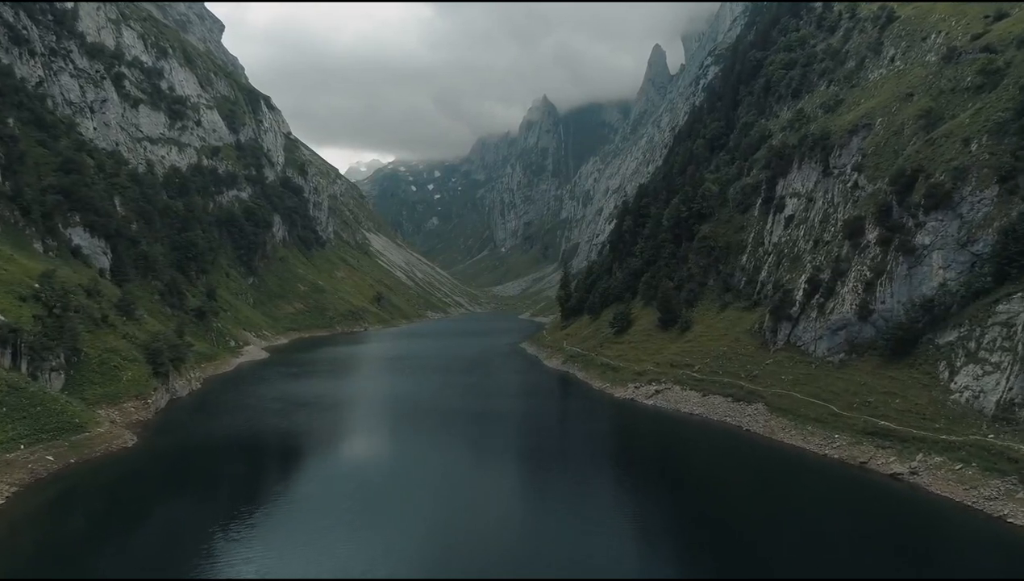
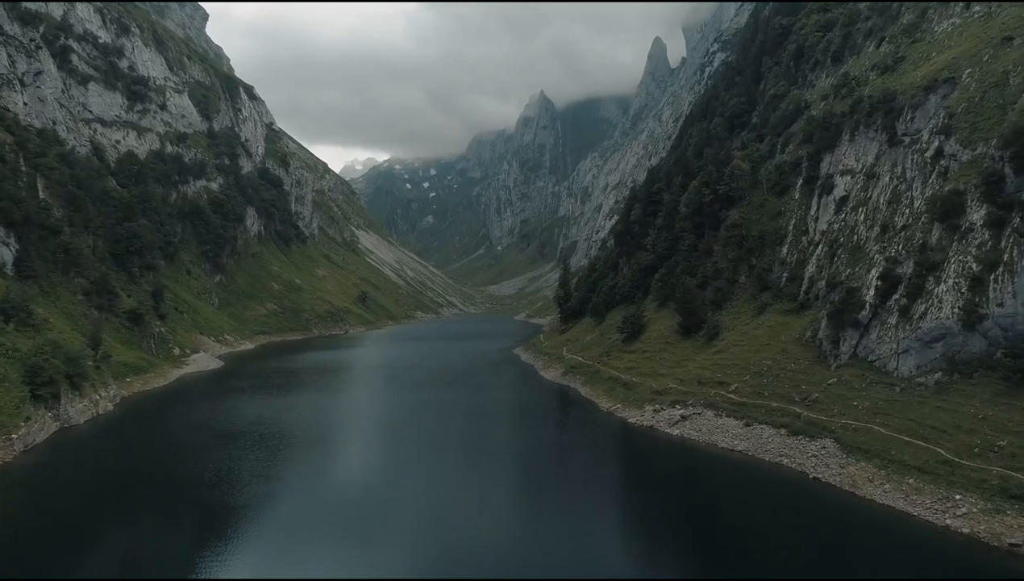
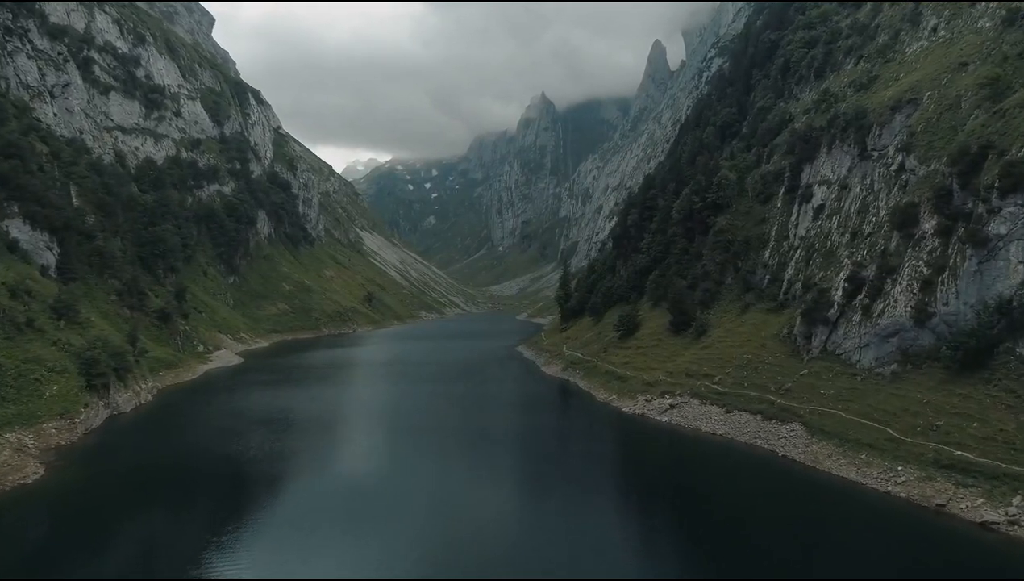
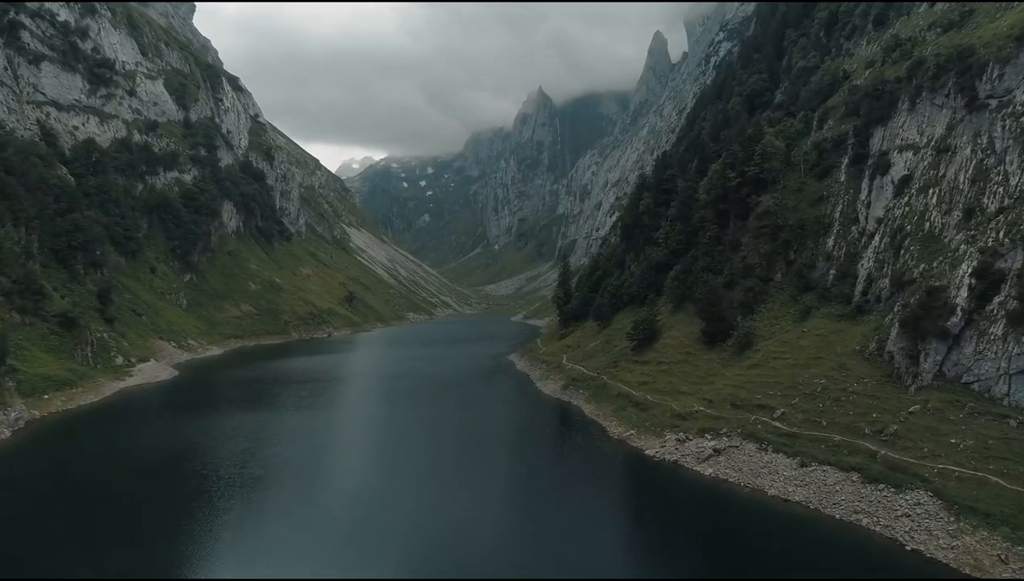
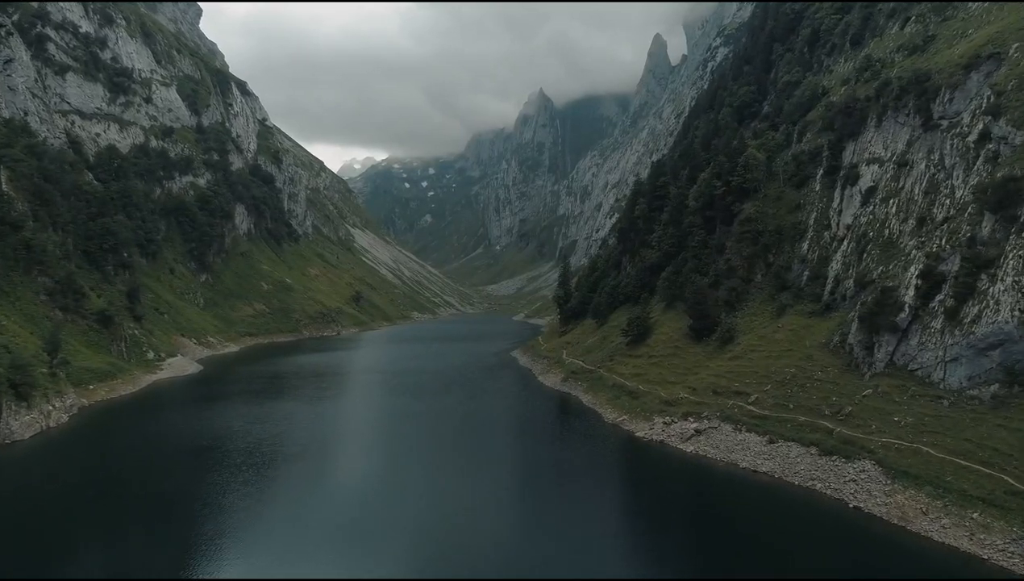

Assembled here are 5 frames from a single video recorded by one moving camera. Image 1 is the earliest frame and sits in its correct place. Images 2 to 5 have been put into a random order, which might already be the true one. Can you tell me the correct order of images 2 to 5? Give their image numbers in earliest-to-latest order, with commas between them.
3, 2, 5, 4
